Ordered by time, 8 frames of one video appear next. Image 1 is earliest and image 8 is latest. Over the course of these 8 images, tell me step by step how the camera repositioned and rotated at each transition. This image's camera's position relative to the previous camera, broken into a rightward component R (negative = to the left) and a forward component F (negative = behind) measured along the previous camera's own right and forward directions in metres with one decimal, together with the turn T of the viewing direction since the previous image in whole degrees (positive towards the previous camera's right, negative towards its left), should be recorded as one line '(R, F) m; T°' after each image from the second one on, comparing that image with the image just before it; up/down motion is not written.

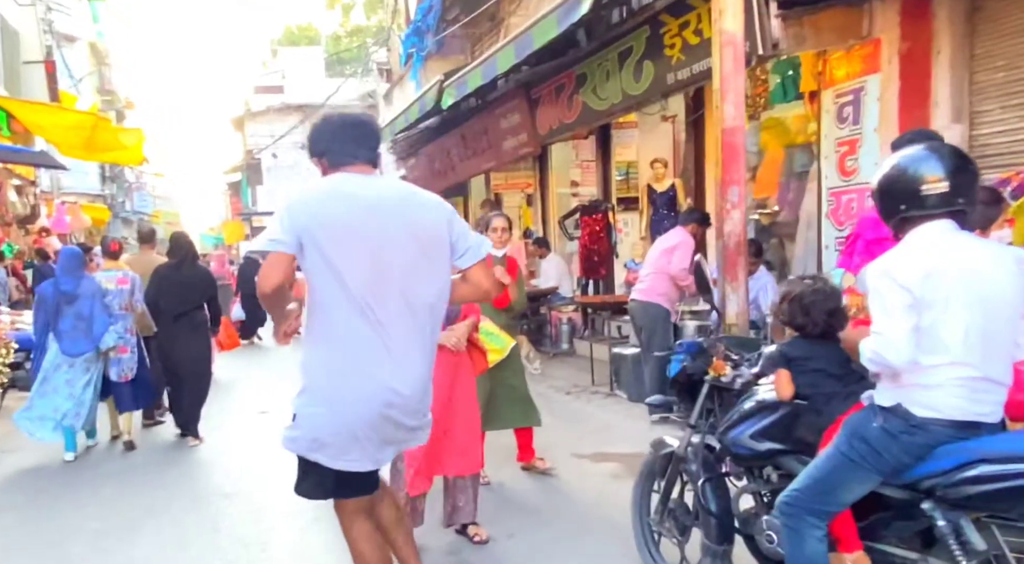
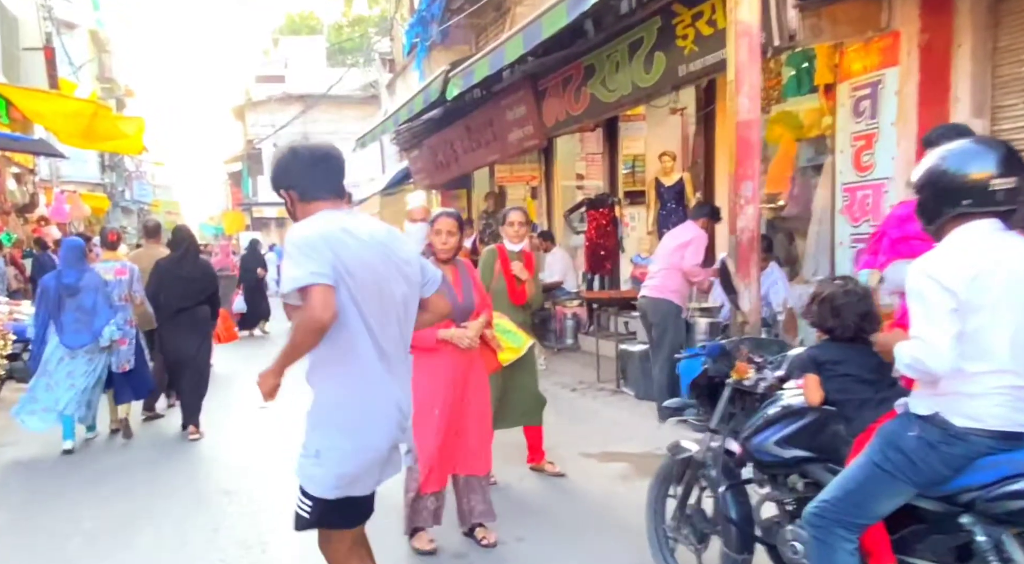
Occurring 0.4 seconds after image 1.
(-0.1, +0.1) m; 0°
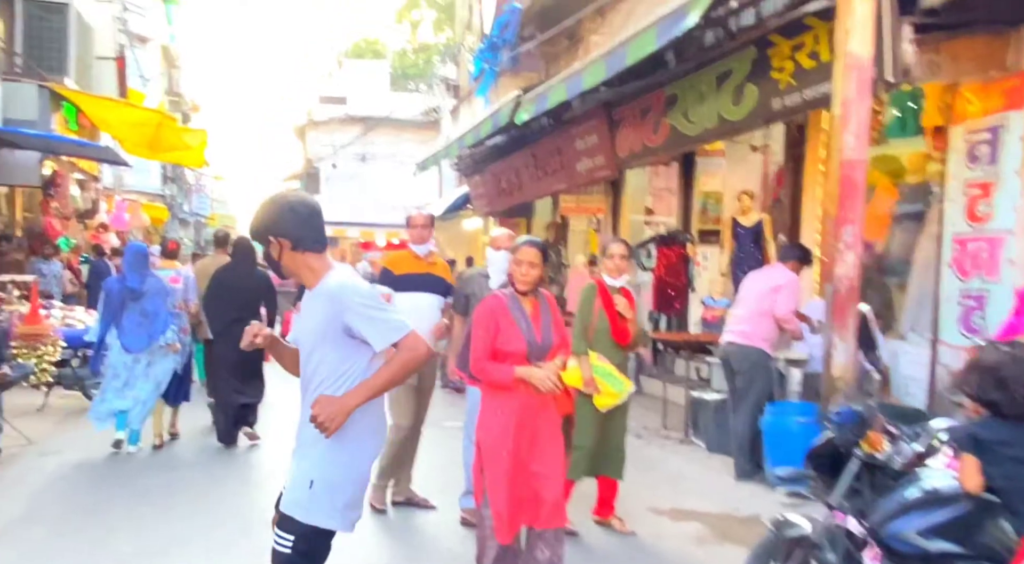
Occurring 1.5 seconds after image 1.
(-0.2, +0.4) m; -3°
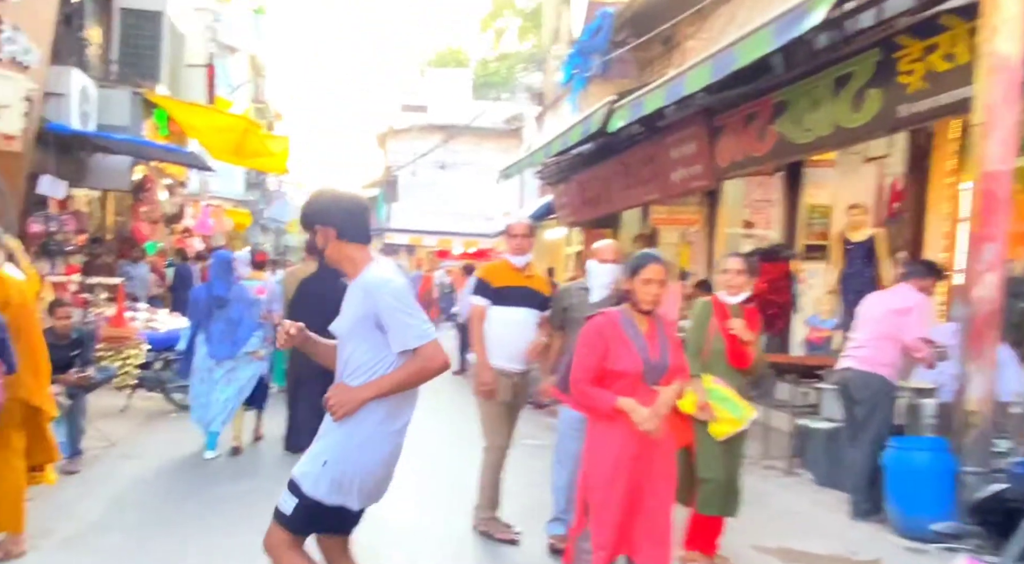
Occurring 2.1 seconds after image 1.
(-0.2, +0.4) m; -5°
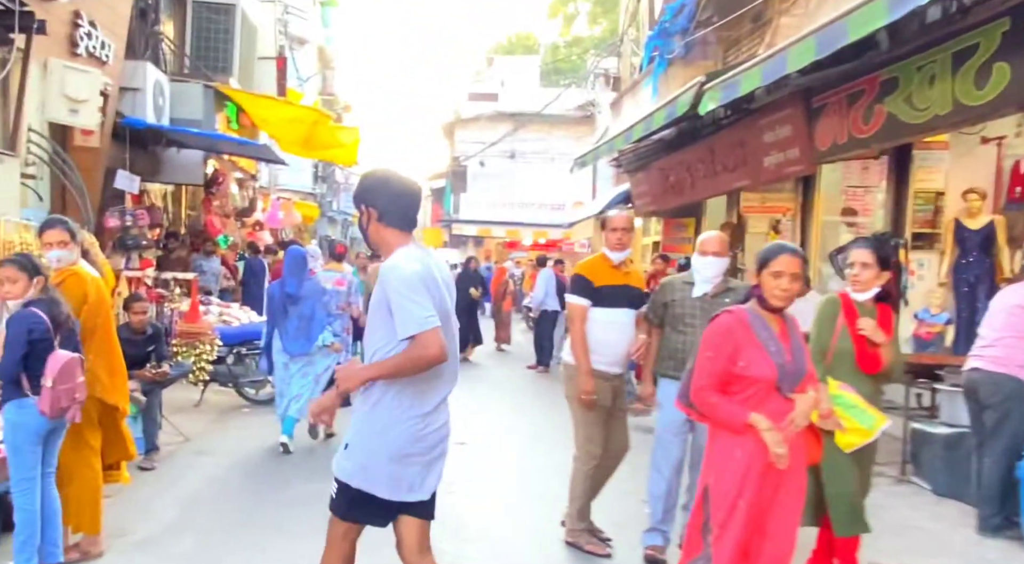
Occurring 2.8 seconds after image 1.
(-0.1, +0.4) m; -5°
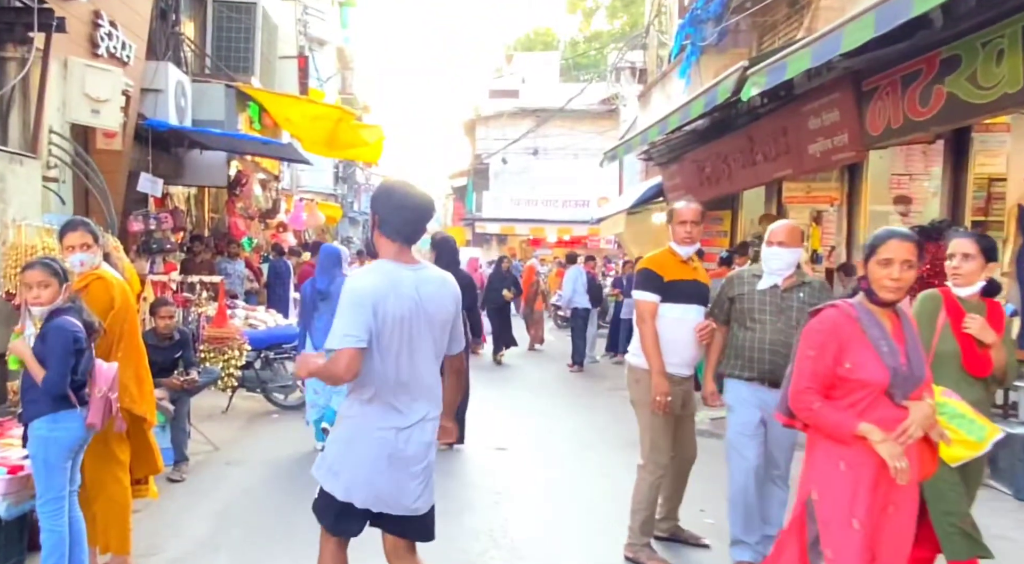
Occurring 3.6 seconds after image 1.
(-0.1, +0.3) m; -2°
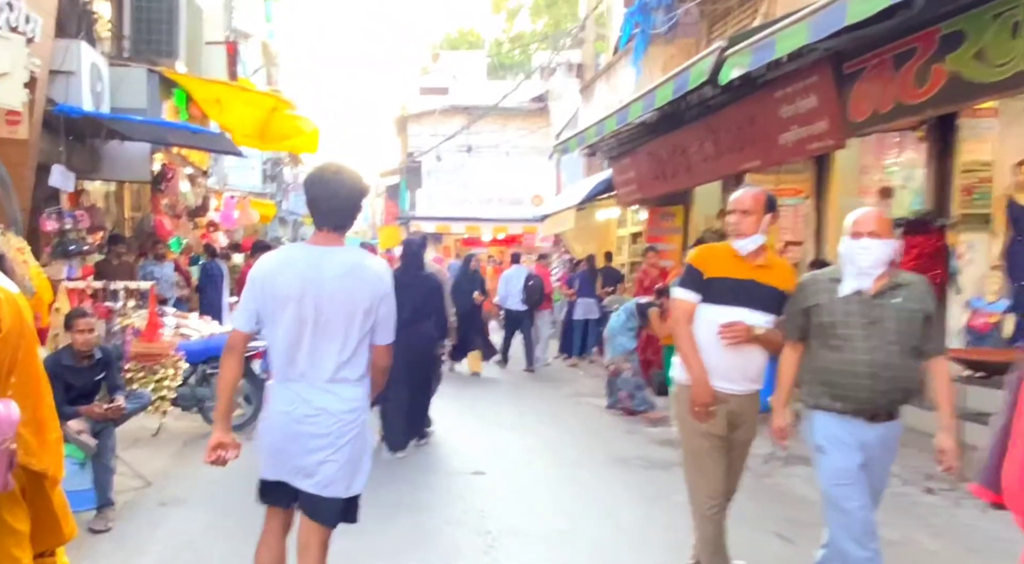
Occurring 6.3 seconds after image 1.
(-0.3, +0.7) m; +5°
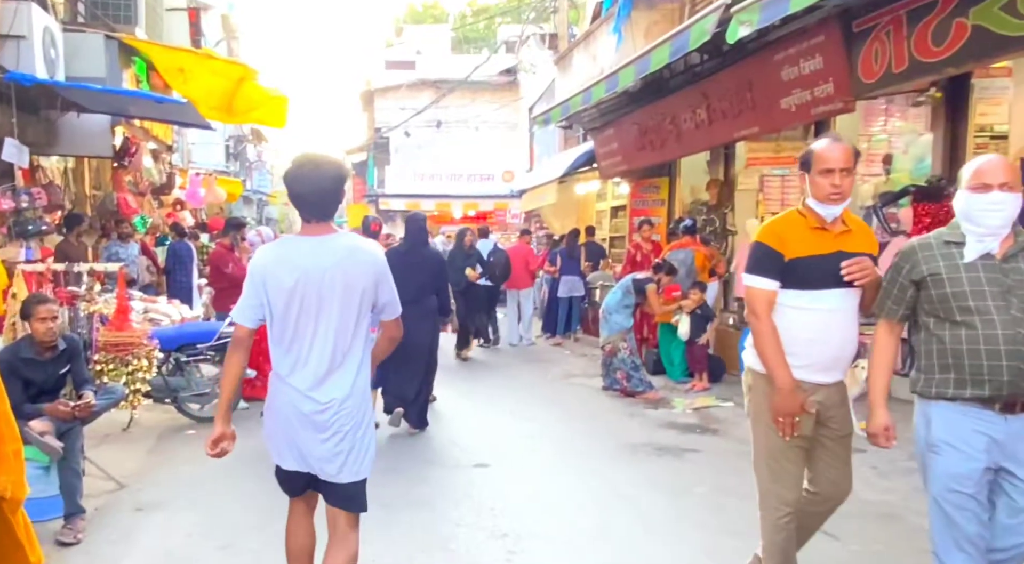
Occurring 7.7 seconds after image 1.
(-0.2, +0.4) m; +2°
